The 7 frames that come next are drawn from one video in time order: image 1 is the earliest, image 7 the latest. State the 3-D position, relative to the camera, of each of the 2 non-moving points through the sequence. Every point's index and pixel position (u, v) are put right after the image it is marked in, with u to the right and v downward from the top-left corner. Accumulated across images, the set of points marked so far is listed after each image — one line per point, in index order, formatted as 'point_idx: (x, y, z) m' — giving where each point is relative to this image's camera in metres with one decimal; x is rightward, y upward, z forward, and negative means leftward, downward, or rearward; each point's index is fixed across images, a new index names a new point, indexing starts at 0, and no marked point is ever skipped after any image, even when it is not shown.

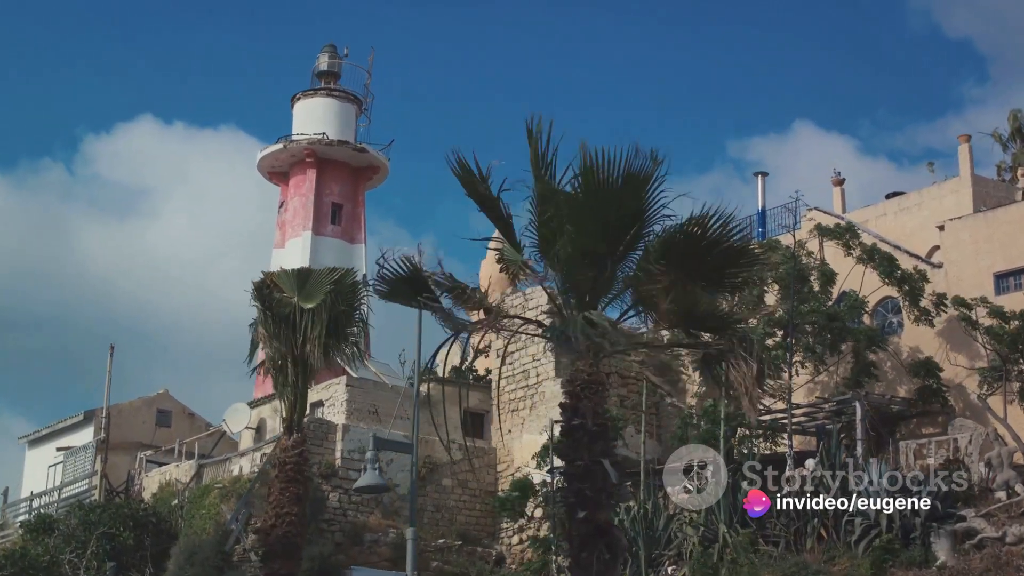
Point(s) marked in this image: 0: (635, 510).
0: (+1.9, -3.4, +18.4) m
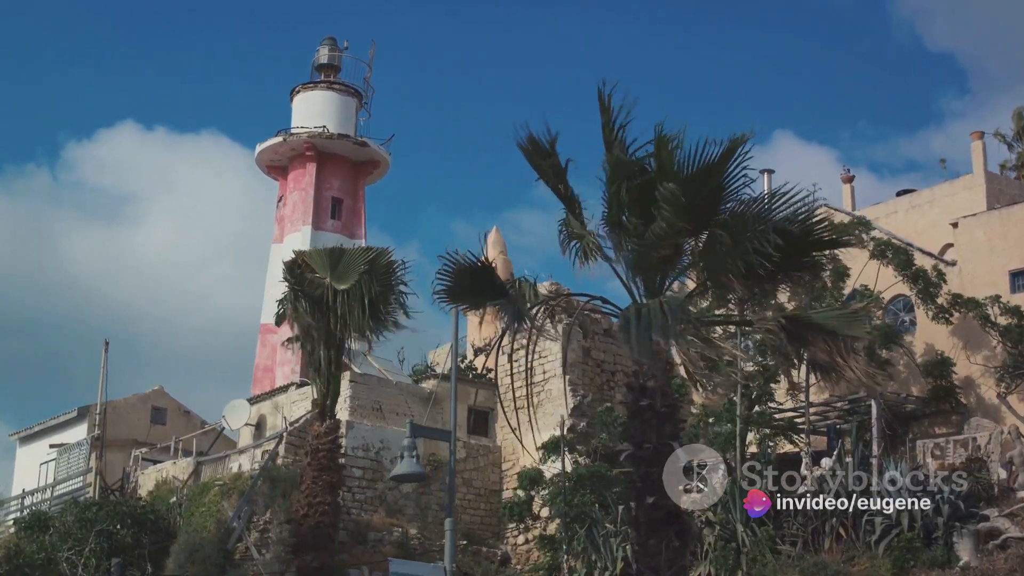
0: (+2.0, -3.3, +18.0) m
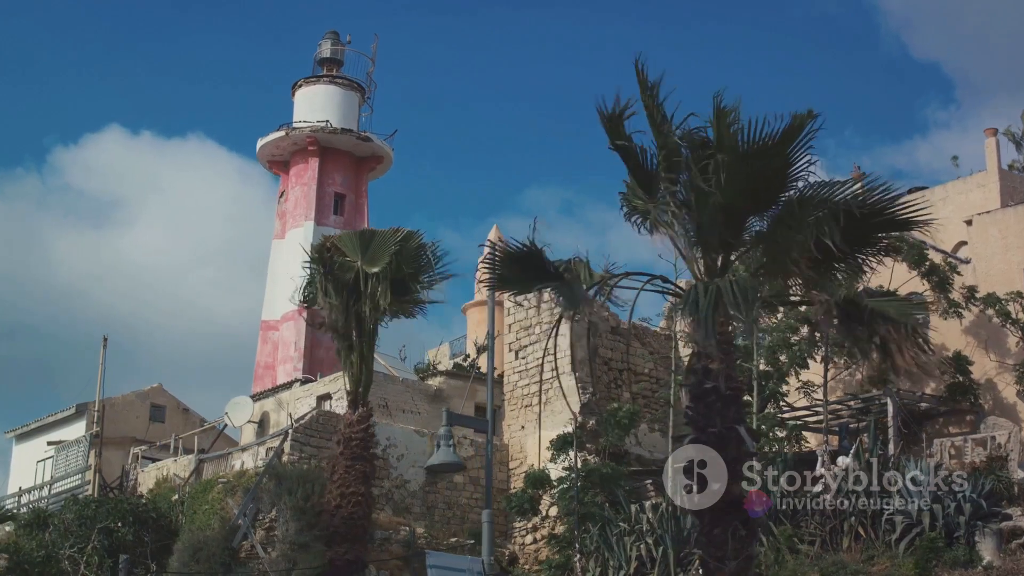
0: (+2.2, -3.2, +17.7) m
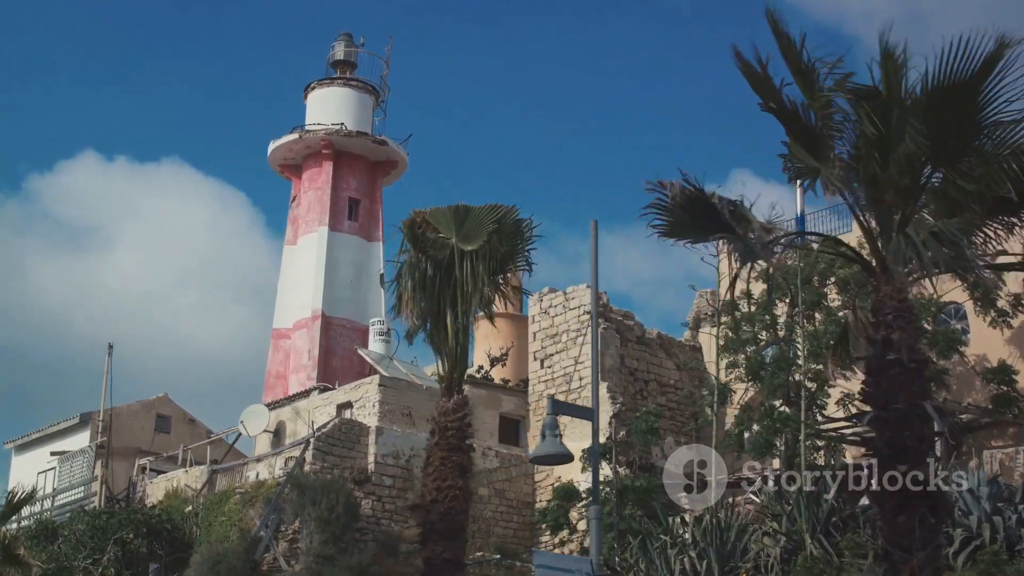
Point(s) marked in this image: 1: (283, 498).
0: (+2.7, -3.2, +17.1) m
1: (-3.5, -3.2, +18.5) m
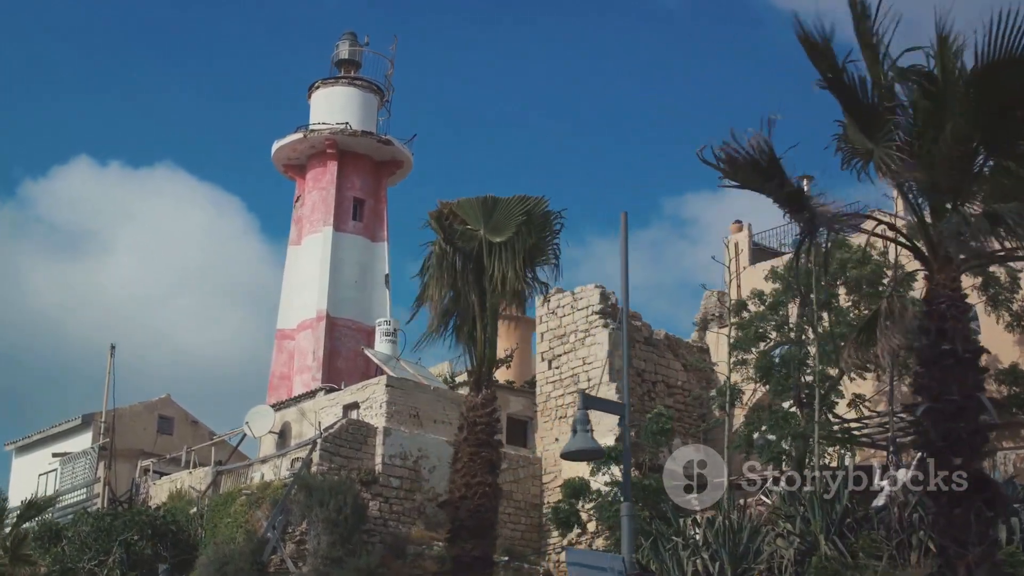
0: (+2.9, -3.2, +16.9) m
1: (-3.3, -3.2, +18.3) m
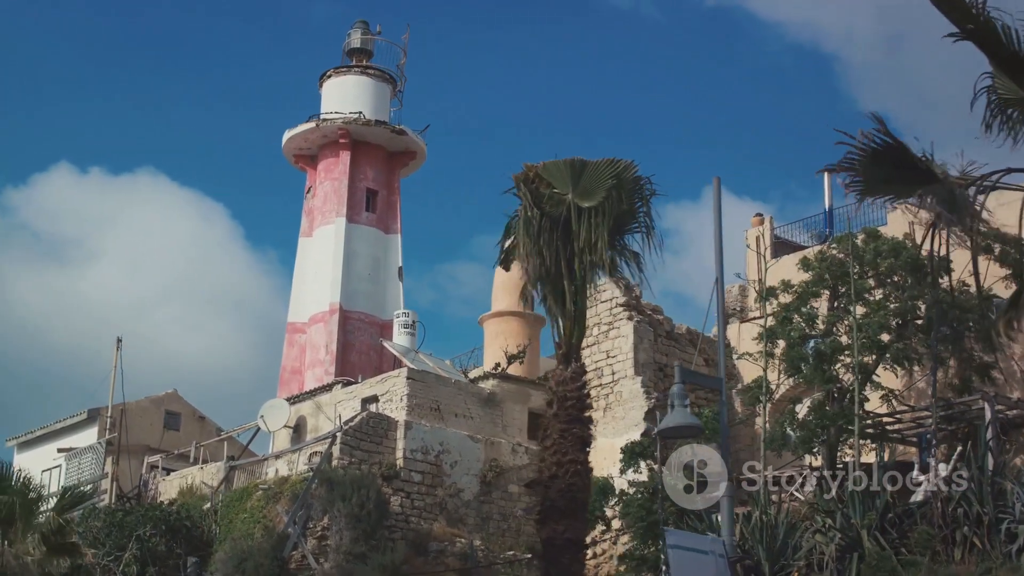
0: (+3.3, -3.1, +16.5) m
1: (-2.9, -3.0, +17.8) m
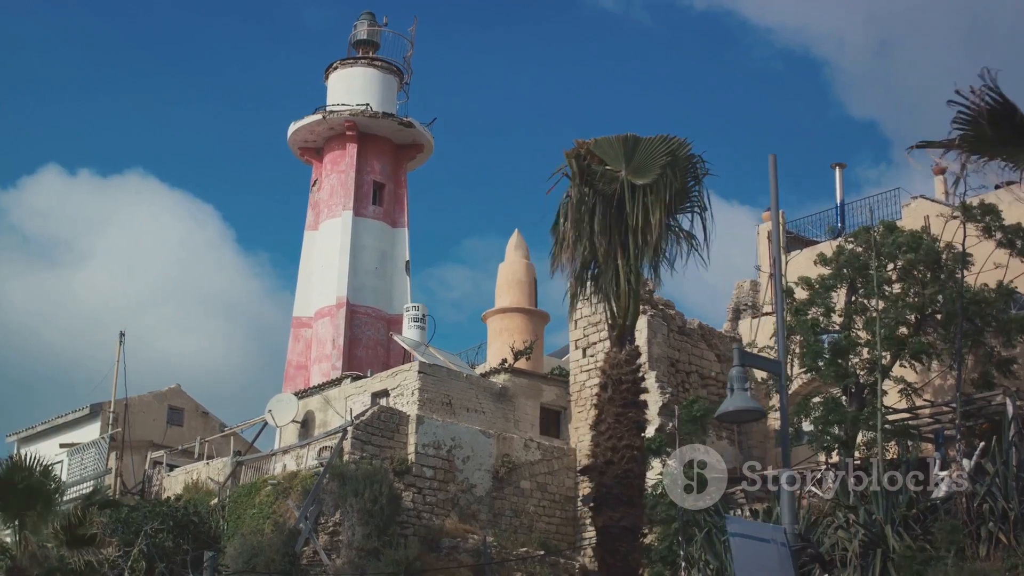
0: (+3.5, -3.0, +16.2) m
1: (-2.7, -2.9, +17.4) m
